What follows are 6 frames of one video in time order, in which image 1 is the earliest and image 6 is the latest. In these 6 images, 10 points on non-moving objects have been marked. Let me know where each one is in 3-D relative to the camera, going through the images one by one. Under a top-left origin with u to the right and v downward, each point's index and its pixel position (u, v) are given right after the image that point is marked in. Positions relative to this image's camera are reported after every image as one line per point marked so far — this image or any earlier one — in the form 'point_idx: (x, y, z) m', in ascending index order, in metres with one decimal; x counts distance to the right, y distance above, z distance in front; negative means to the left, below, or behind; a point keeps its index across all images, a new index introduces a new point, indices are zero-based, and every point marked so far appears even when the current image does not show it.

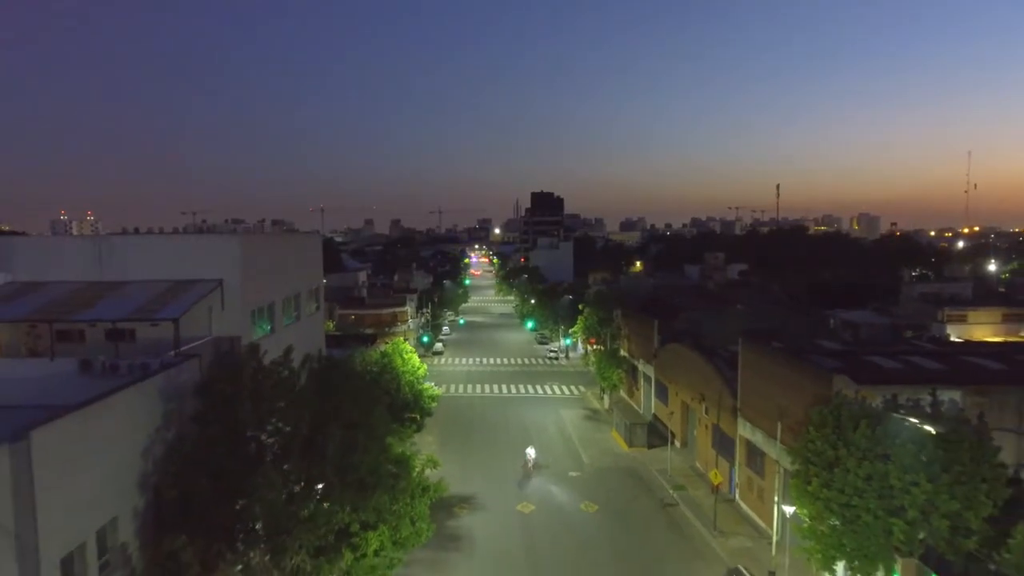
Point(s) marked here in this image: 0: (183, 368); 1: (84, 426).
0: (-7.4, -1.8, +16.6) m
1: (-7.3, -2.4, +12.5) m
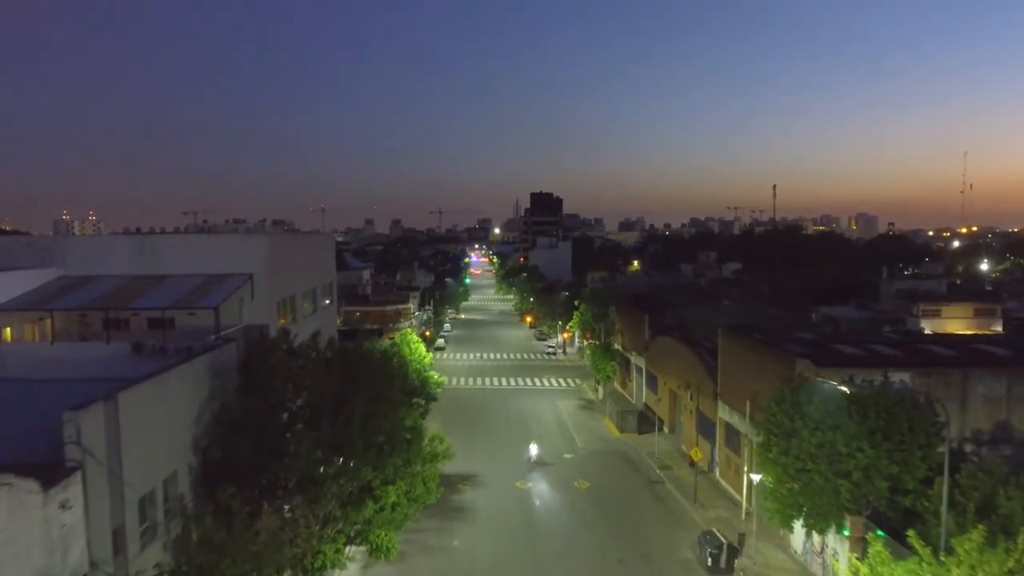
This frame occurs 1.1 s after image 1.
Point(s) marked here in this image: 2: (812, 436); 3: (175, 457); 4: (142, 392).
0: (-7.5, -1.6, +19.1) m
1: (-7.3, -2.2, +15.0) m
2: (+8.1, -4.0, +19.6) m
3: (-7.3, -3.7, +15.9) m
4: (-7.3, -2.1, +14.5) m
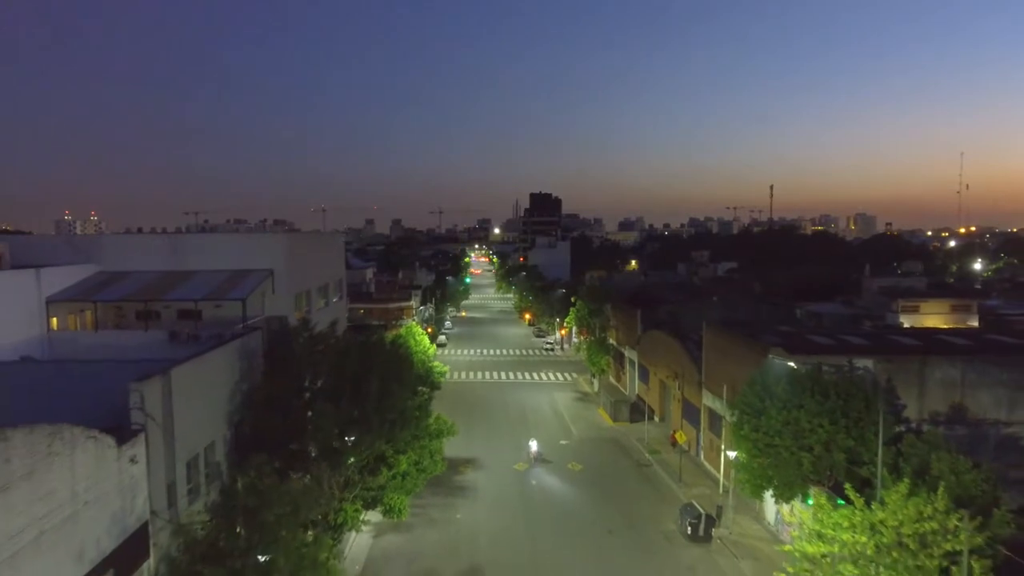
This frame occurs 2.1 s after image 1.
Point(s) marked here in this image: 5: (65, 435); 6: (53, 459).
0: (-7.6, -1.4, +21.3) m
1: (-7.4, -2.0, +17.2) m
2: (+8.0, -3.8, +21.8) m
3: (-7.4, -3.5, +18.1) m
4: (-7.4, -1.9, +16.7) m
5: (-7.2, -2.3, +11.7) m
6: (-7.2, -2.7, +11.4) m
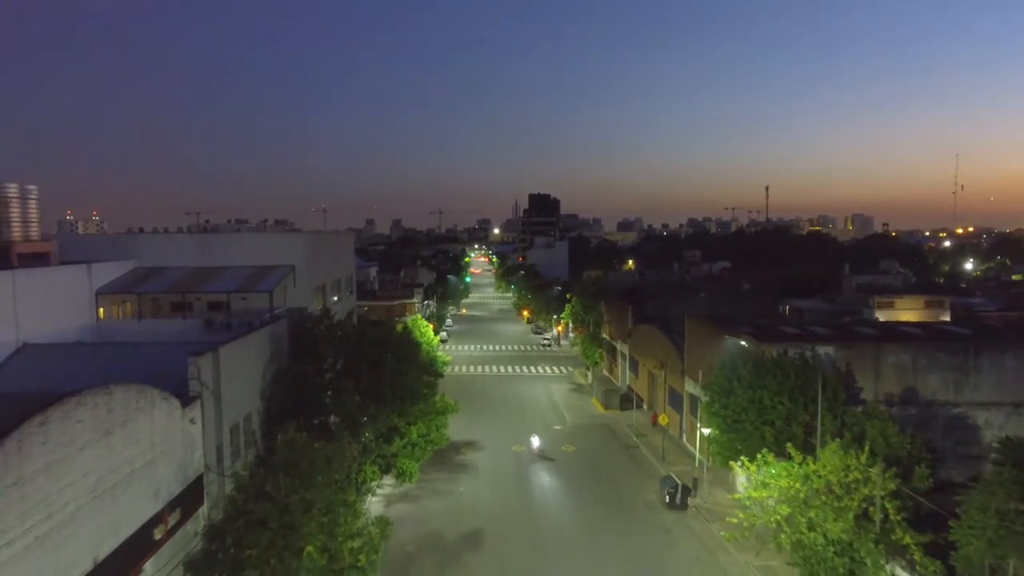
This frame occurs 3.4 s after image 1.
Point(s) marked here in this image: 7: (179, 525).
0: (-7.7, -1.2, +24.2) m
1: (-7.5, -1.7, +20.1) m
2: (+7.9, -3.5, +24.7) m
3: (-7.5, -3.3, +21.0) m
4: (-7.5, -1.7, +19.5) m
5: (-7.3, -2.1, +14.6) m
6: (-7.3, -2.4, +14.3) m
7: (-7.3, -5.2, +16.1) m
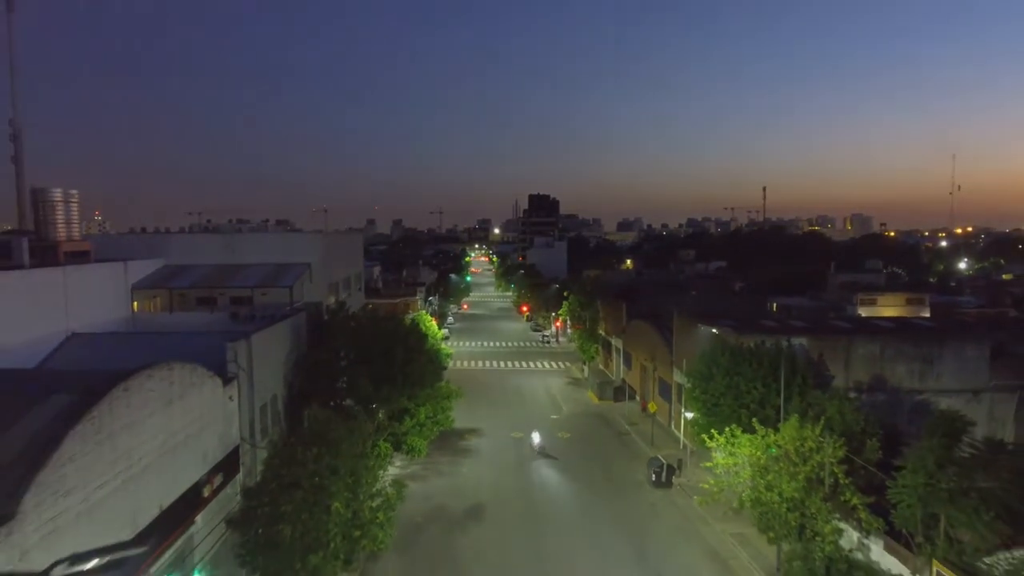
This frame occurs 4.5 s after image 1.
0: (-7.7, -1.0, +26.6) m
1: (-7.6, -1.6, +22.5) m
2: (+7.8, -3.4, +27.1) m
3: (-7.5, -3.1, +23.4) m
4: (-7.5, -1.5, +22.0) m
5: (-7.3, -1.9, +17.0) m
6: (-7.3, -2.3, +16.7) m
7: (-7.4, -5.0, +18.6) m
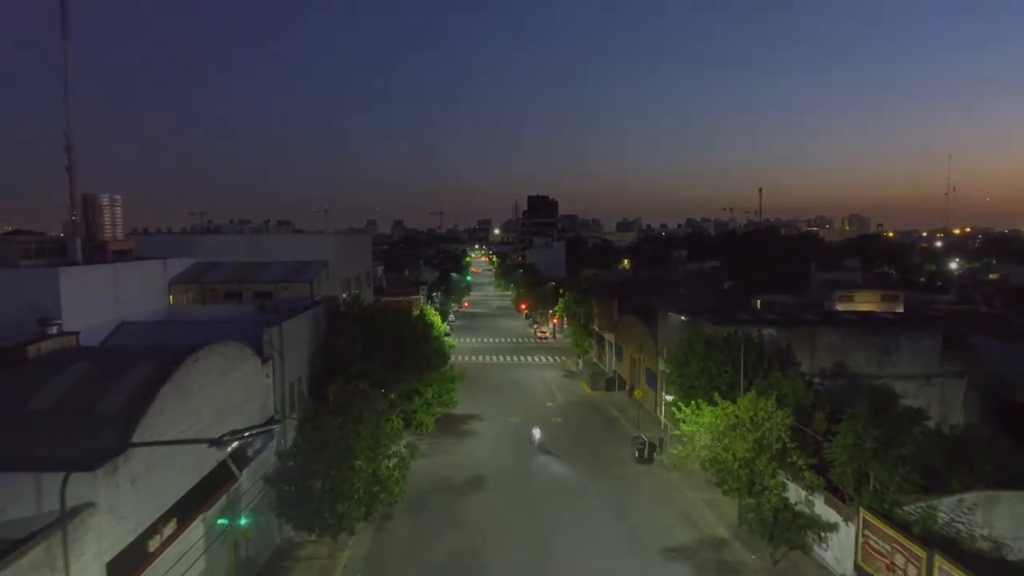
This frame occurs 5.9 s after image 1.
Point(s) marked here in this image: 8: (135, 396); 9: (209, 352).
0: (-7.9, -0.8, +29.8) m
1: (-7.7, -1.3, +25.8) m
2: (+7.7, -3.2, +30.4) m
3: (-7.7, -2.9, +26.7) m
4: (-7.7, -1.3, +25.2) m
5: (-7.4, -1.7, +20.2) m
6: (-7.4, -2.0, +20.0) m
7: (-7.5, -4.8, +21.8) m
8: (-7.8, -2.2, +15.0) m
9: (-7.3, -1.5, +17.5) m
